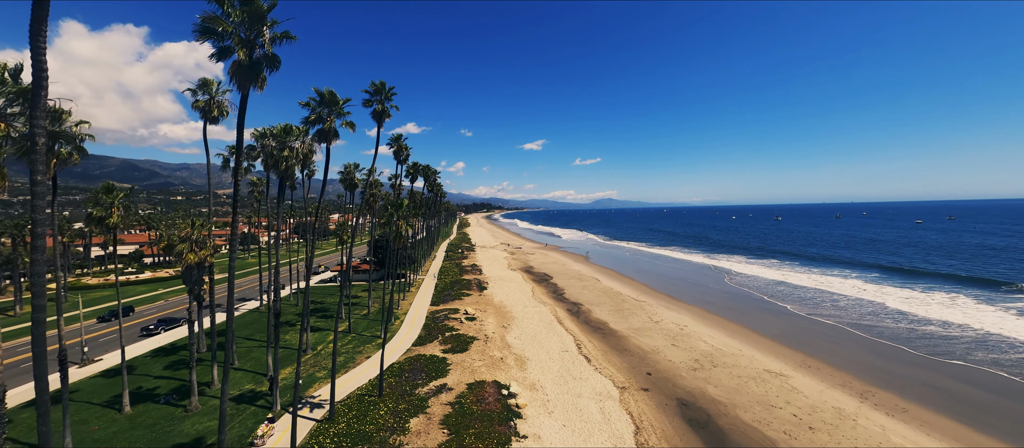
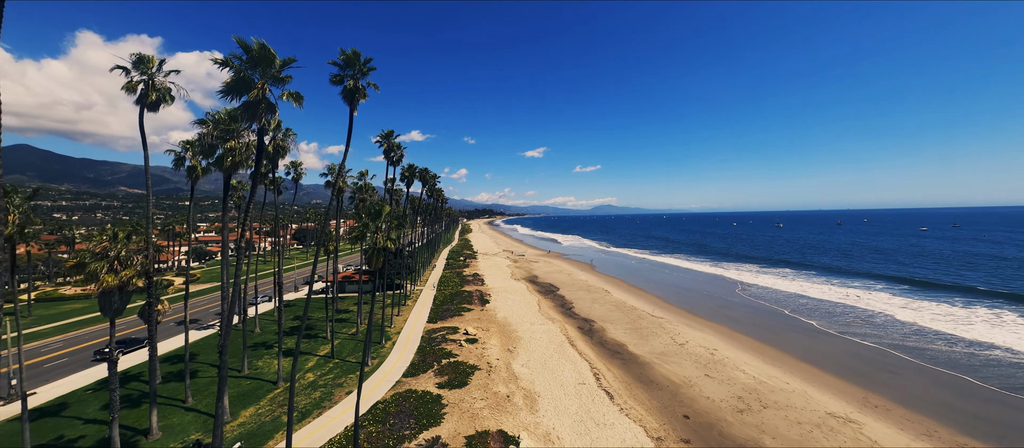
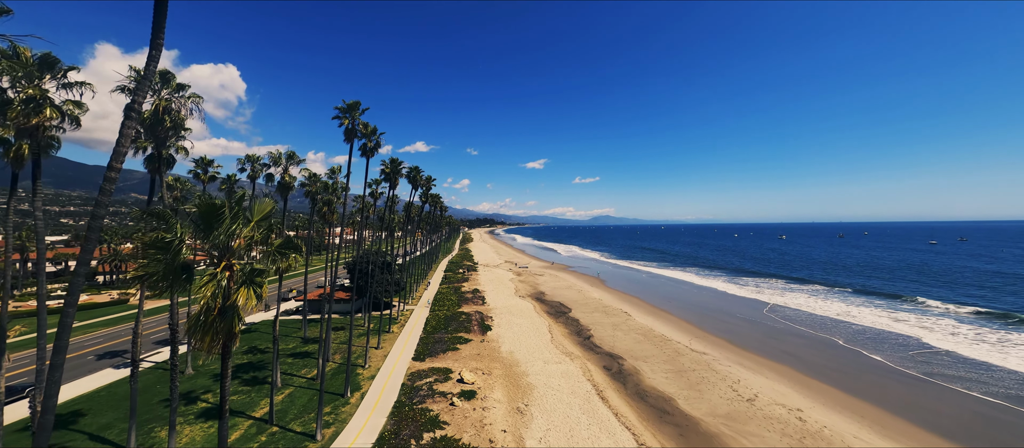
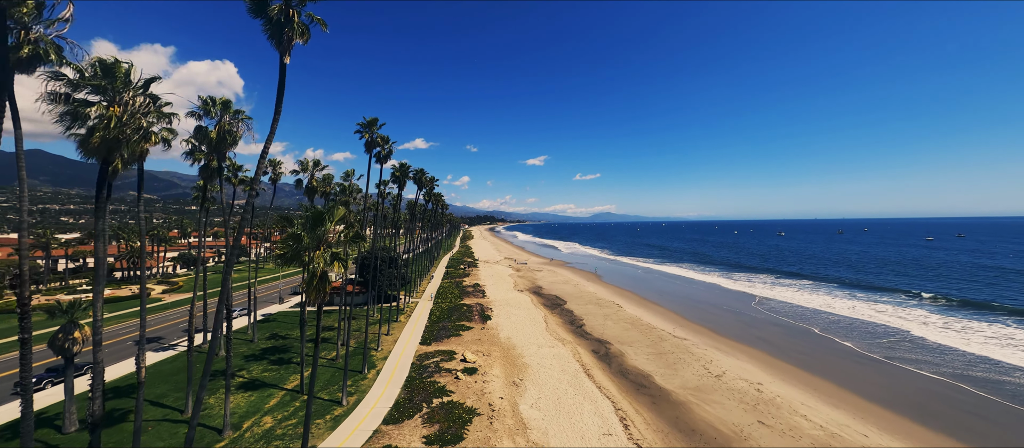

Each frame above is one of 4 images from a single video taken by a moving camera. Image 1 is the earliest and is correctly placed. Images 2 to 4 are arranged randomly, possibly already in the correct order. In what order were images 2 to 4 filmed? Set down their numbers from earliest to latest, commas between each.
2, 4, 3
